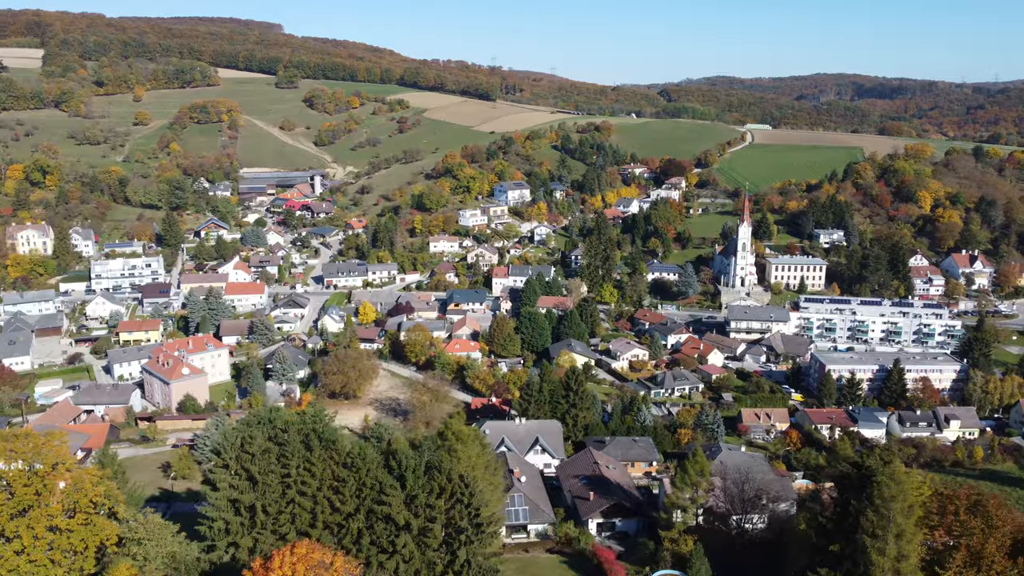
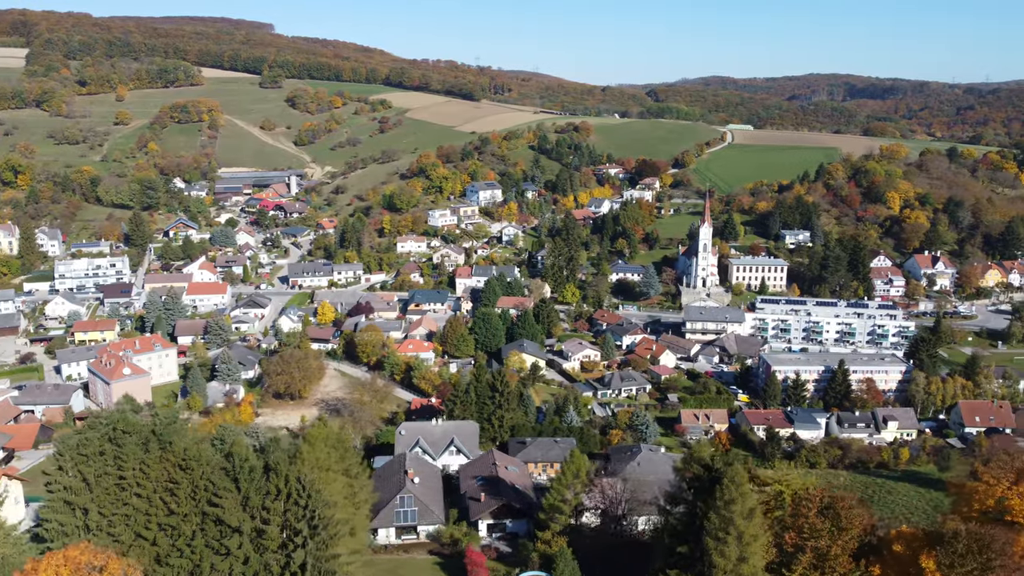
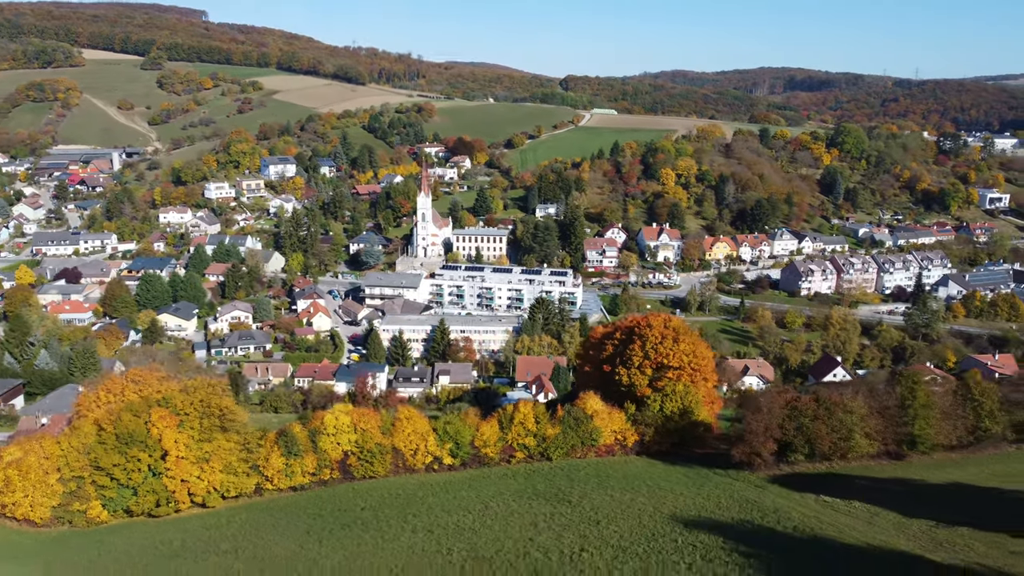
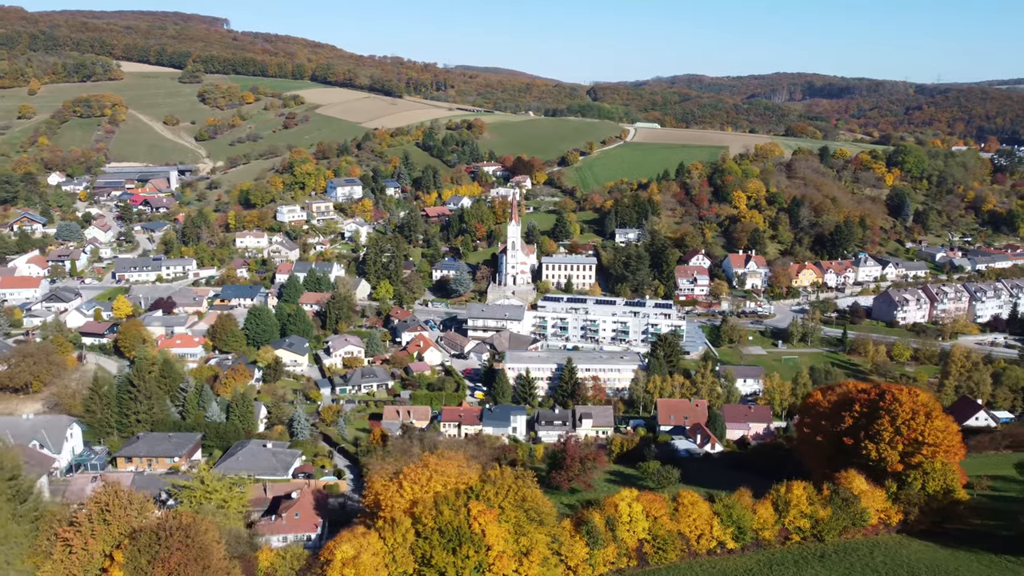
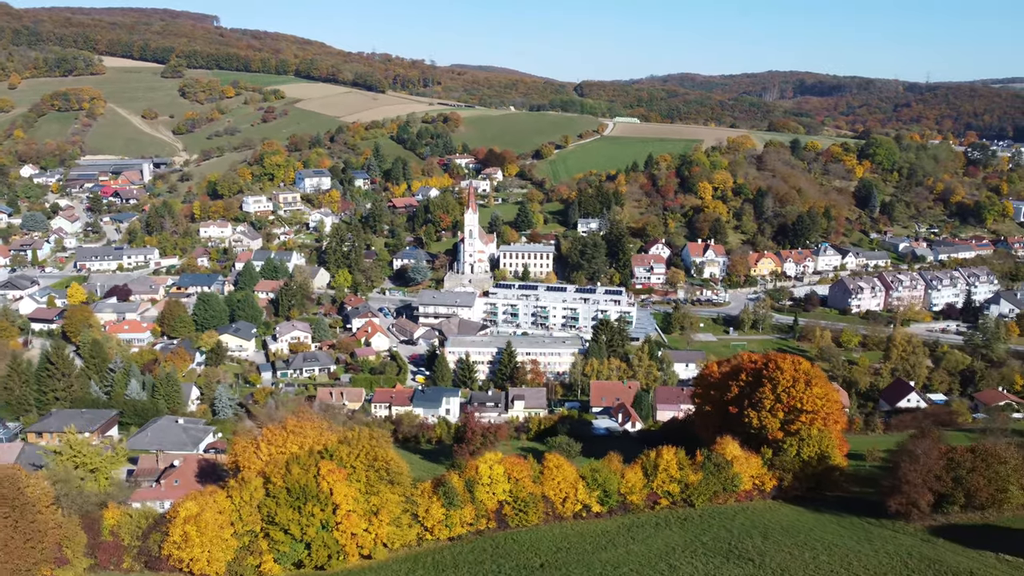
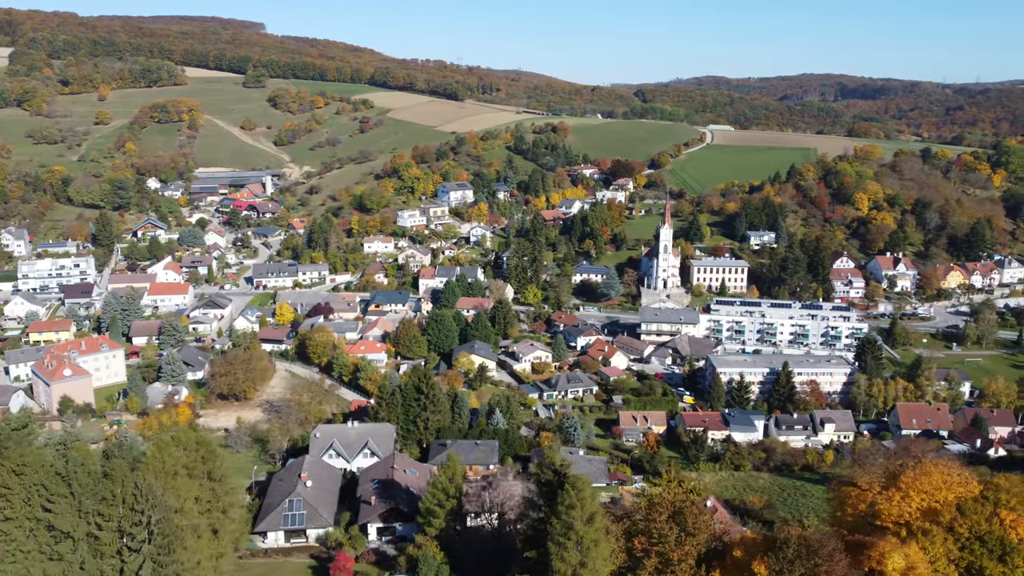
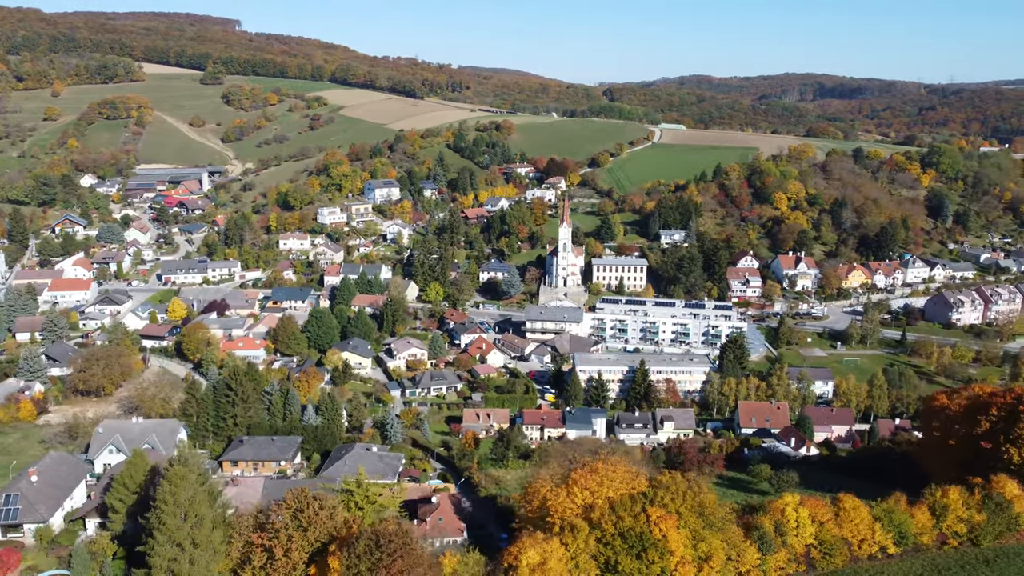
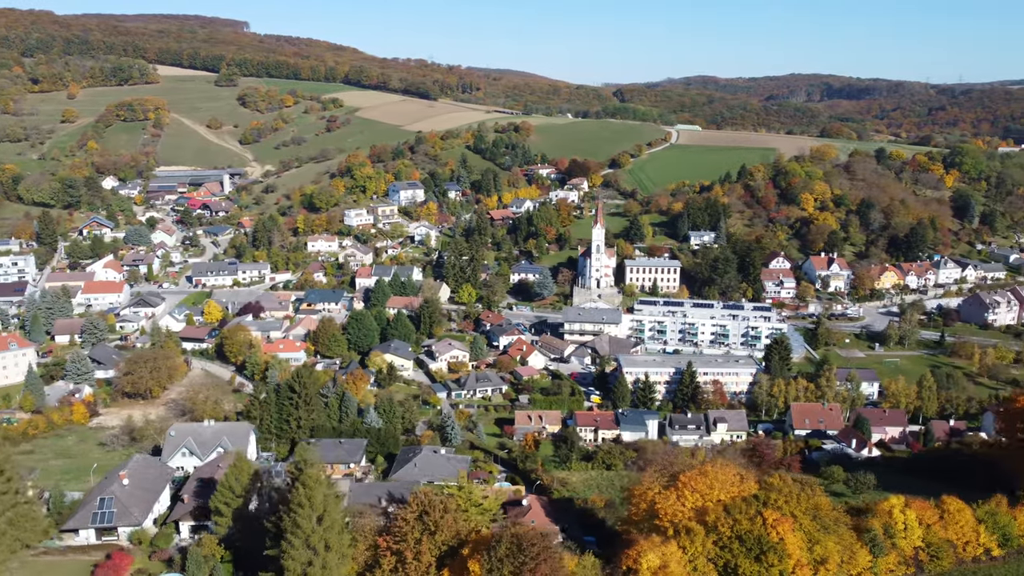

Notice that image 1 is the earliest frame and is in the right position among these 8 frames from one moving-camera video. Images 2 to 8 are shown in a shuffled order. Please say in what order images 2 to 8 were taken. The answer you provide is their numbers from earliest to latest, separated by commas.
2, 6, 8, 7, 4, 5, 3
